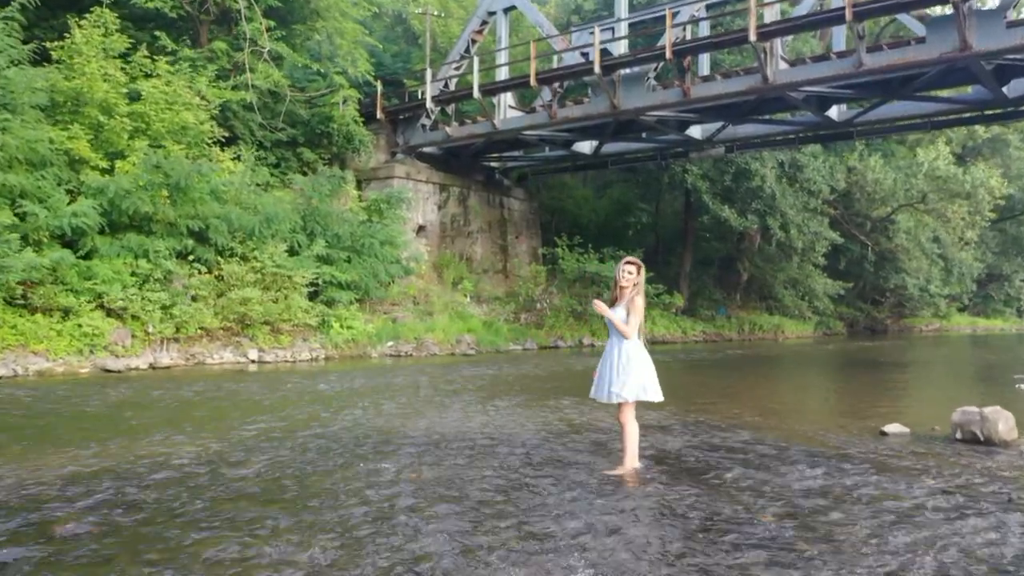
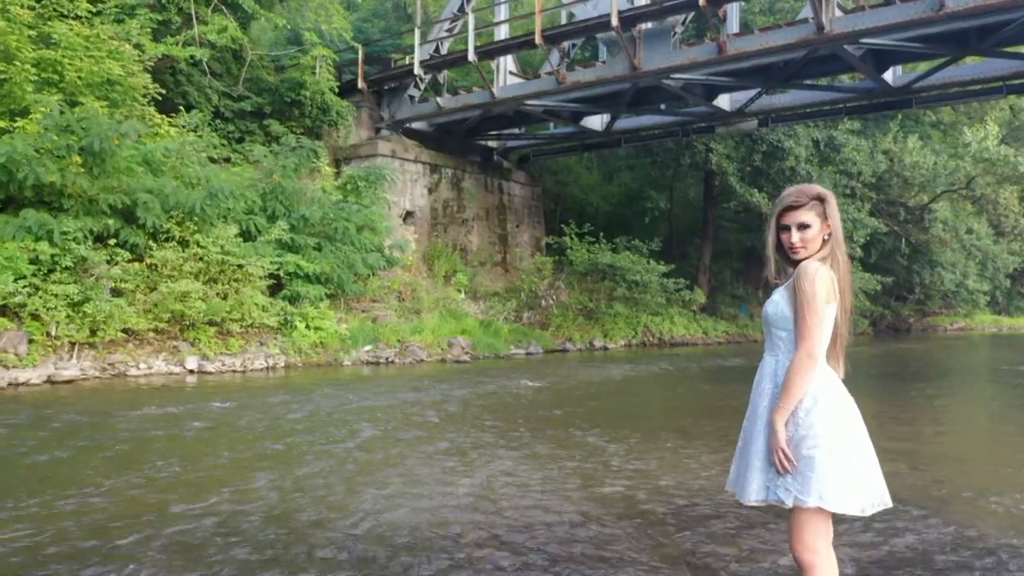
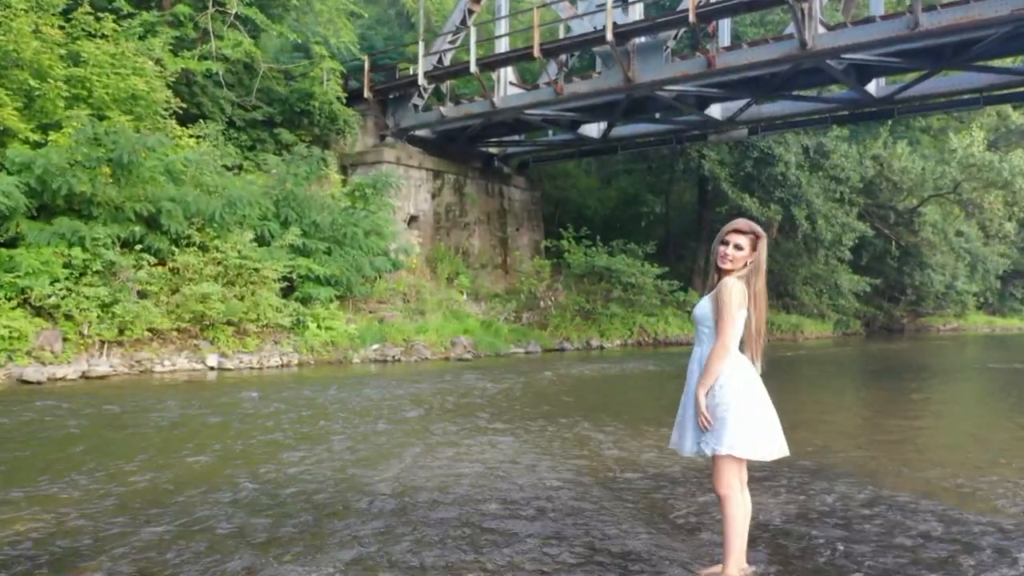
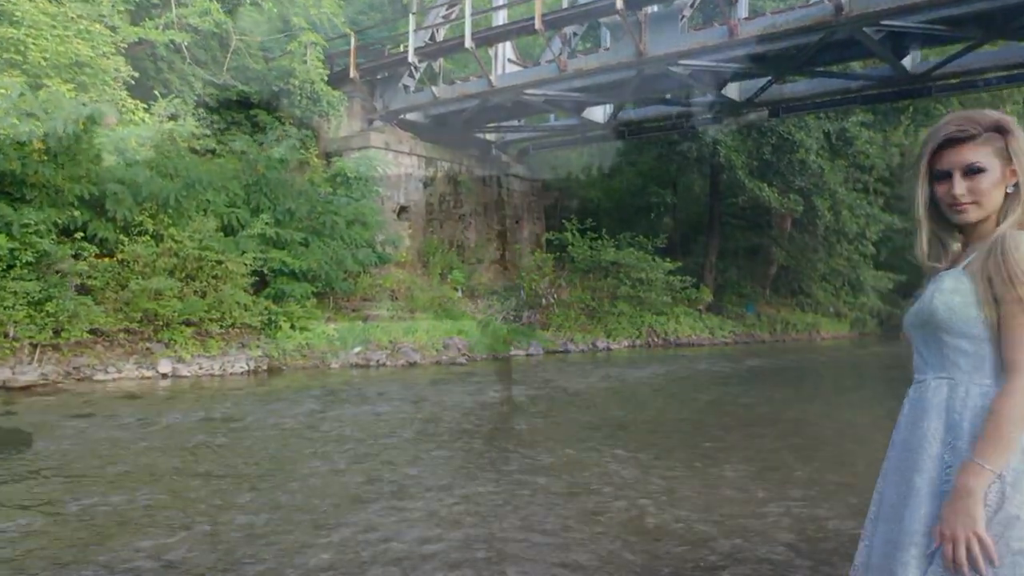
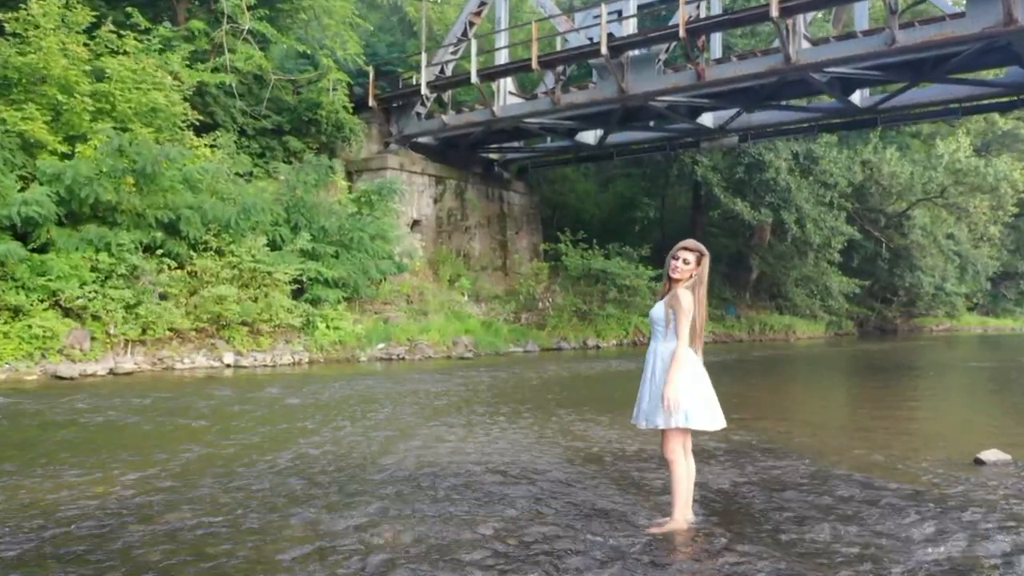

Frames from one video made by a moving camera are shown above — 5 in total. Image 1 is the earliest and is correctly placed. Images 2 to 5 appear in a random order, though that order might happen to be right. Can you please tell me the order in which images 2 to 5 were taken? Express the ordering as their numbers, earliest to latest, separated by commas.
5, 3, 2, 4
